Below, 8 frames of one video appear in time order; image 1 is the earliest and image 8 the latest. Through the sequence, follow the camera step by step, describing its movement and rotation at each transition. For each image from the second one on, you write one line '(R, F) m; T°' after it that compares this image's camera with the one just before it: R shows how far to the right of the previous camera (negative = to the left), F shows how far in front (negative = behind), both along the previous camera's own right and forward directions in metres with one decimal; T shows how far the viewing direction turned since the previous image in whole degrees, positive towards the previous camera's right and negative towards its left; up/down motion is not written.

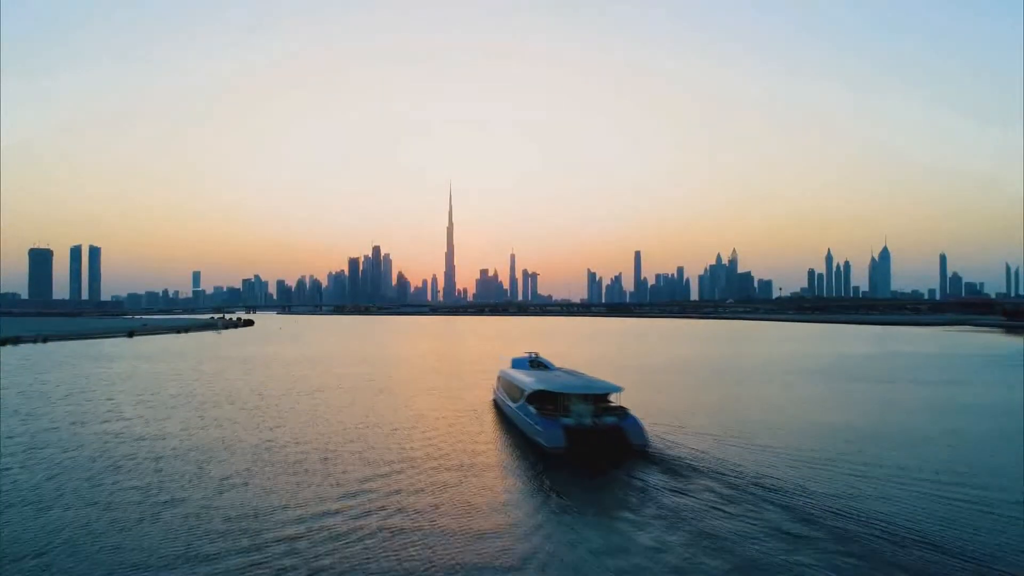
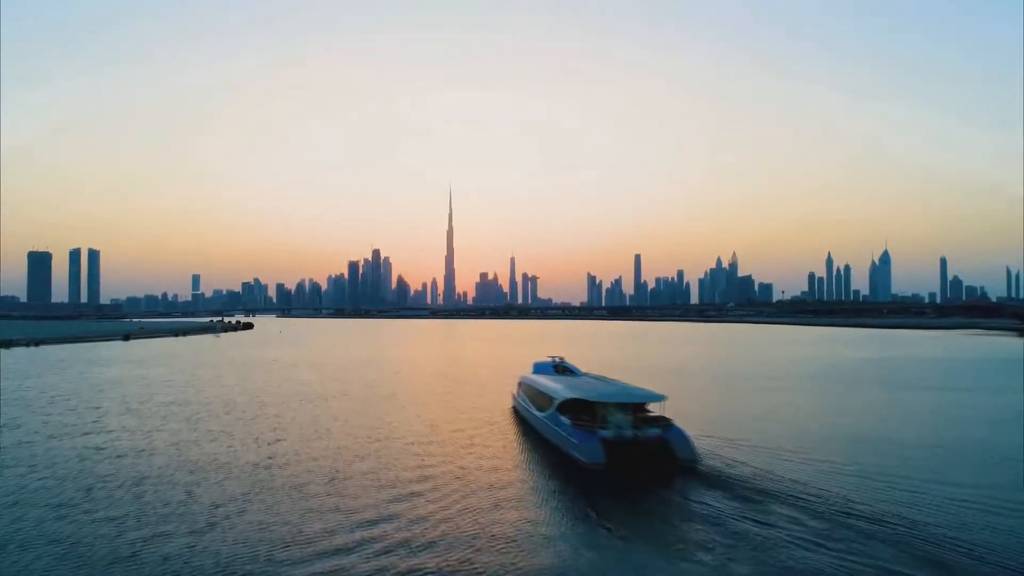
(-1.2, +3.4) m; 0°
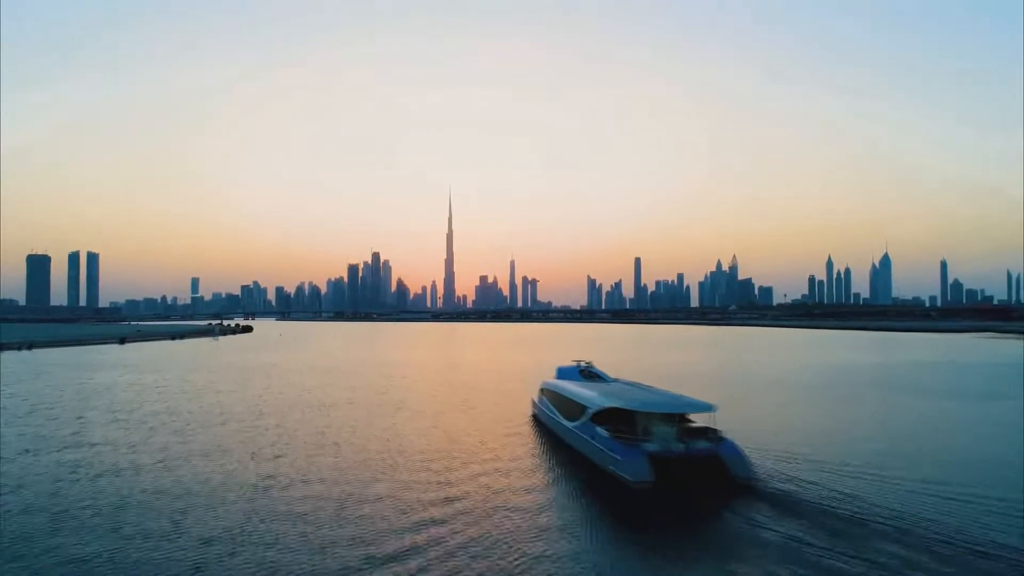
(-1.1, +3.2) m; 0°
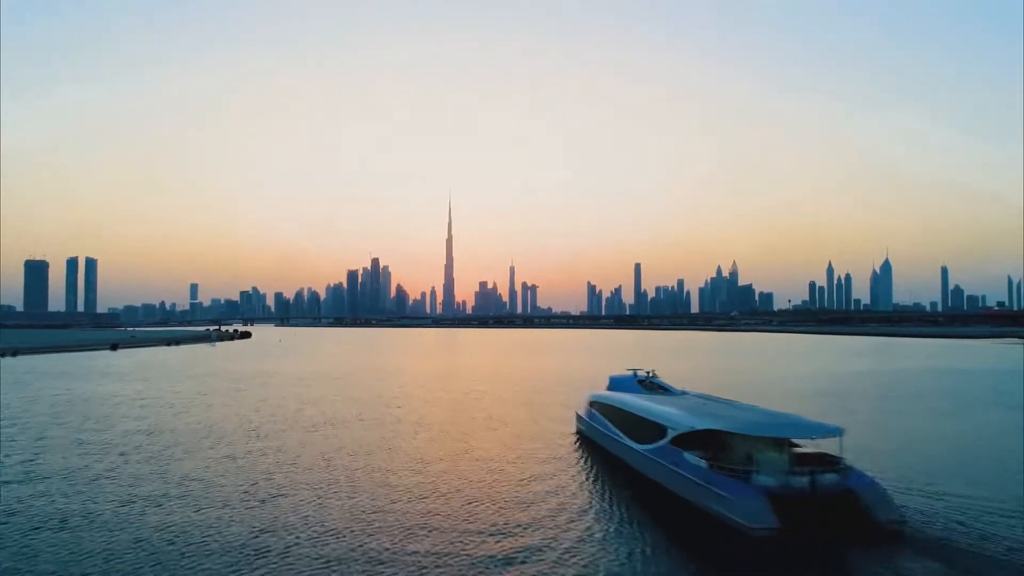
(-1.9, +5.7) m; 0°
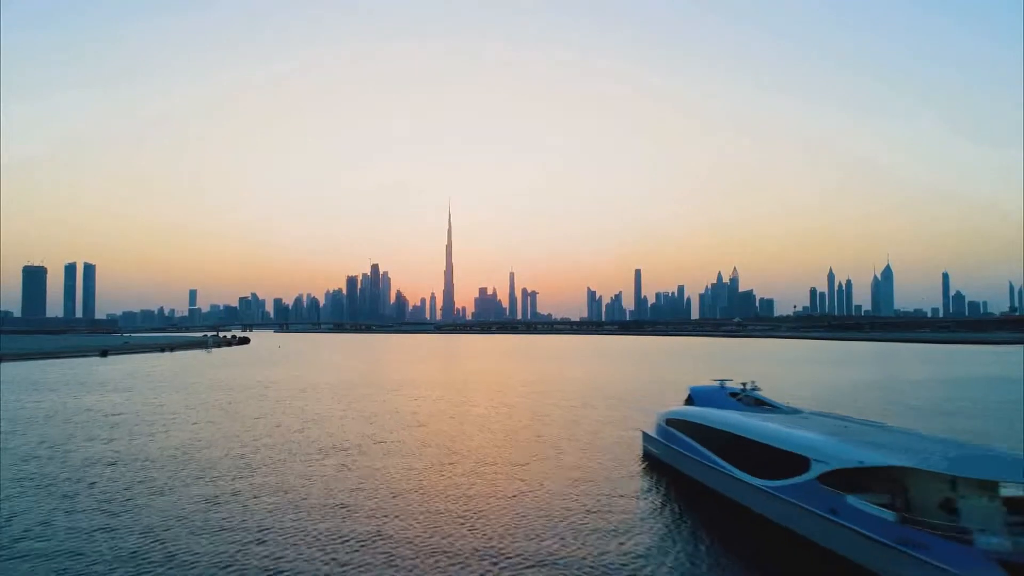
(-2.1, +6.3) m; 0°
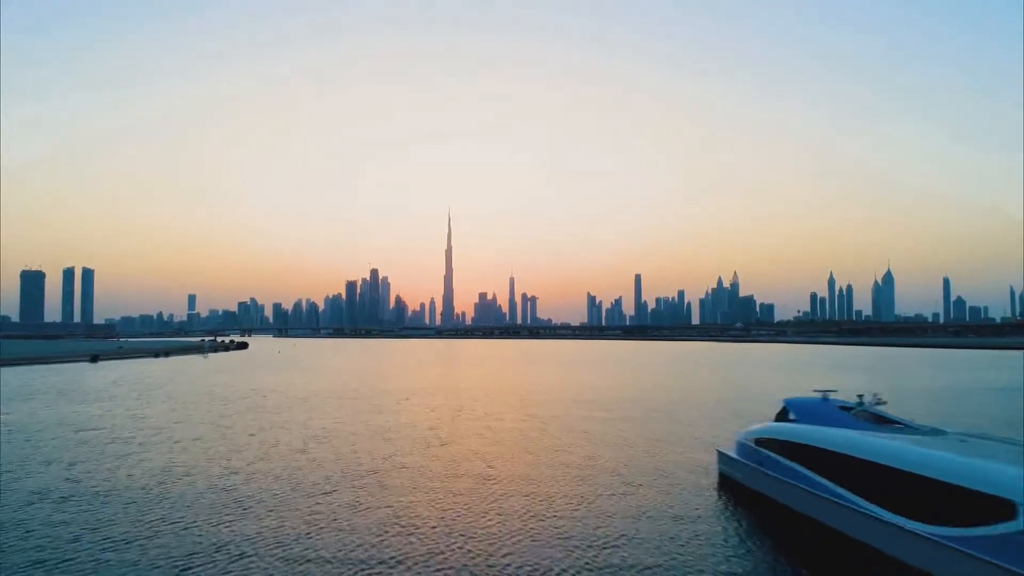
(-1.6, +5.0) m; 0°
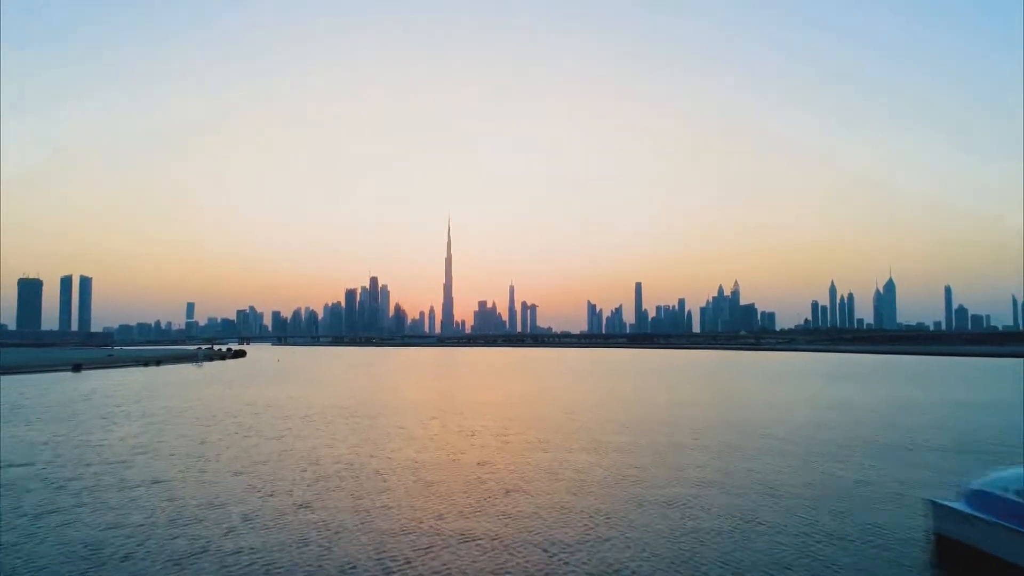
(-2.7, +8.2) m; 0°
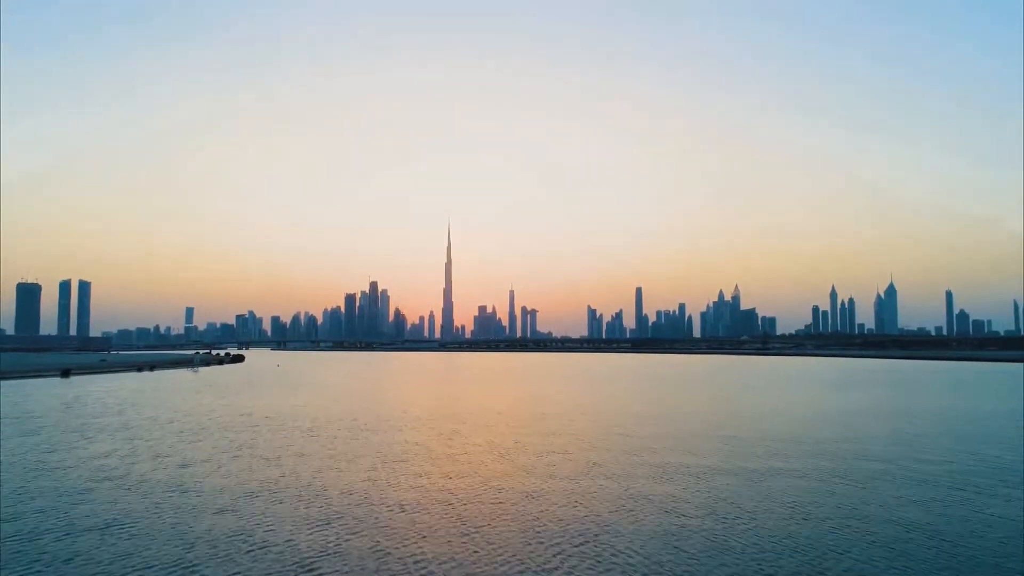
(-1.6, +5.0) m; 0°
